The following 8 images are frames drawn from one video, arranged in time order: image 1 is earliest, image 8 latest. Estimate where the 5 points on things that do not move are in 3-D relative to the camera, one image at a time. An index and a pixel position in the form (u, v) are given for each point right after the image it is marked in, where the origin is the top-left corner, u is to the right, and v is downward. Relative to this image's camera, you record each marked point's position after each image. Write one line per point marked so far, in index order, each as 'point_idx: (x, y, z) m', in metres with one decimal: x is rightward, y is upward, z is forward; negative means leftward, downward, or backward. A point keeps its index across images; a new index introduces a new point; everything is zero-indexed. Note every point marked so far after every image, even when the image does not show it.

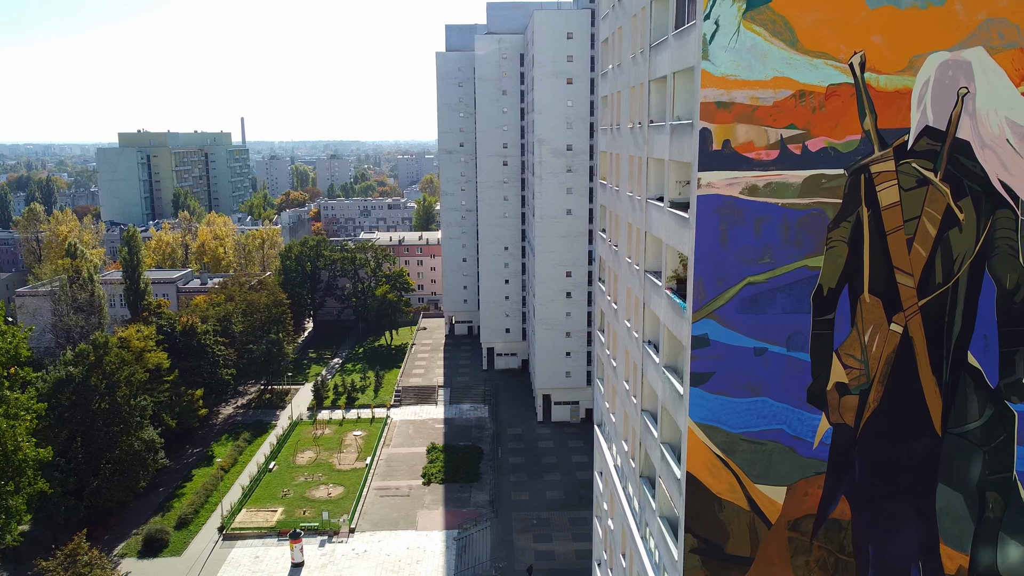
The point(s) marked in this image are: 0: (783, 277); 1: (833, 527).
0: (+5.0, +0.2, +15.6) m
1: (+6.3, -4.7, +16.6) m
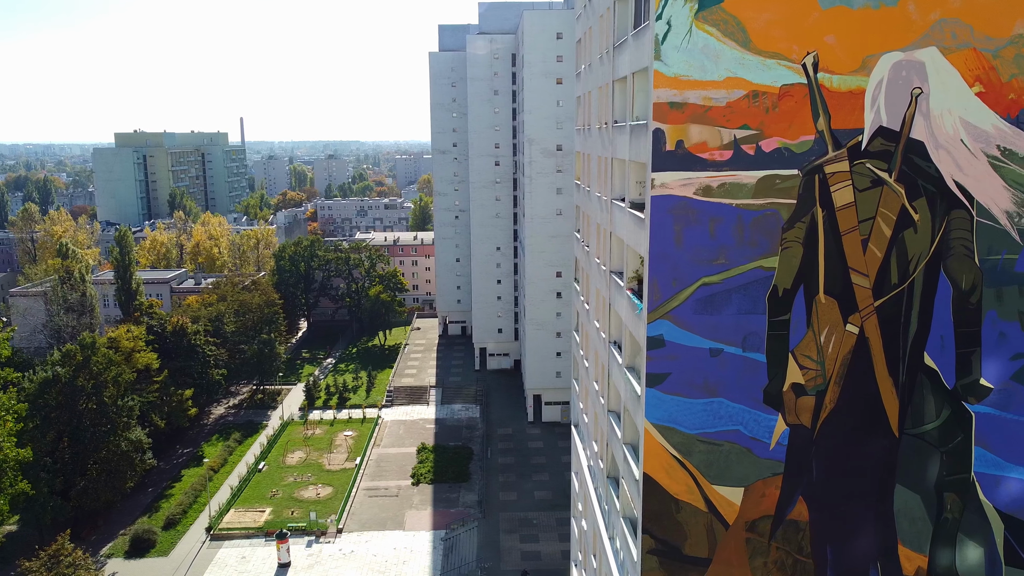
0: (+4.2, +0.2, +15.6) m
1: (+5.5, -4.7, +16.6) m
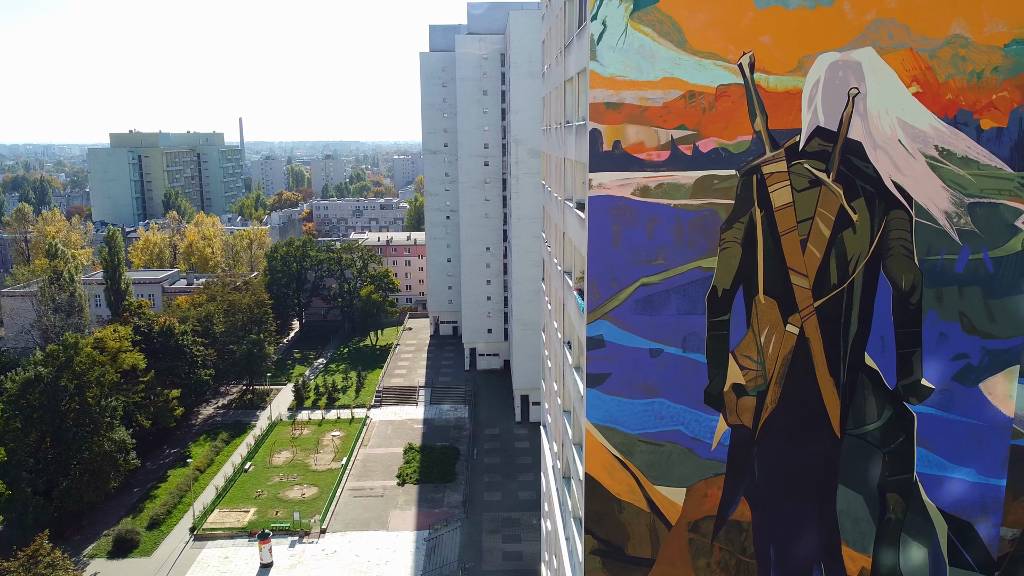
0: (+3.0, +0.2, +15.6) m
1: (+4.4, -4.7, +16.6) m
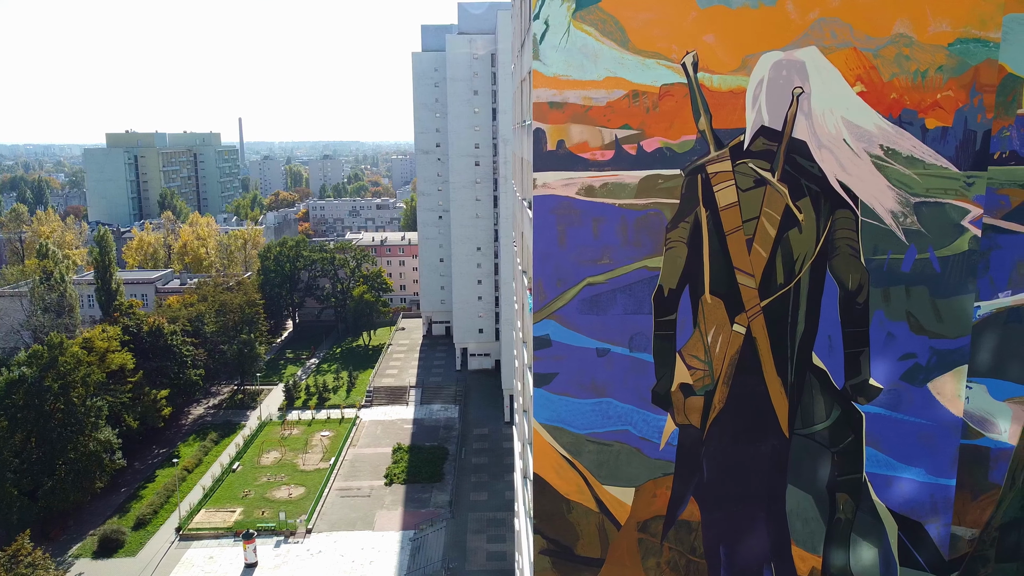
0: (+2.0, +0.2, +15.6) m
1: (+3.4, -4.7, +16.6) m
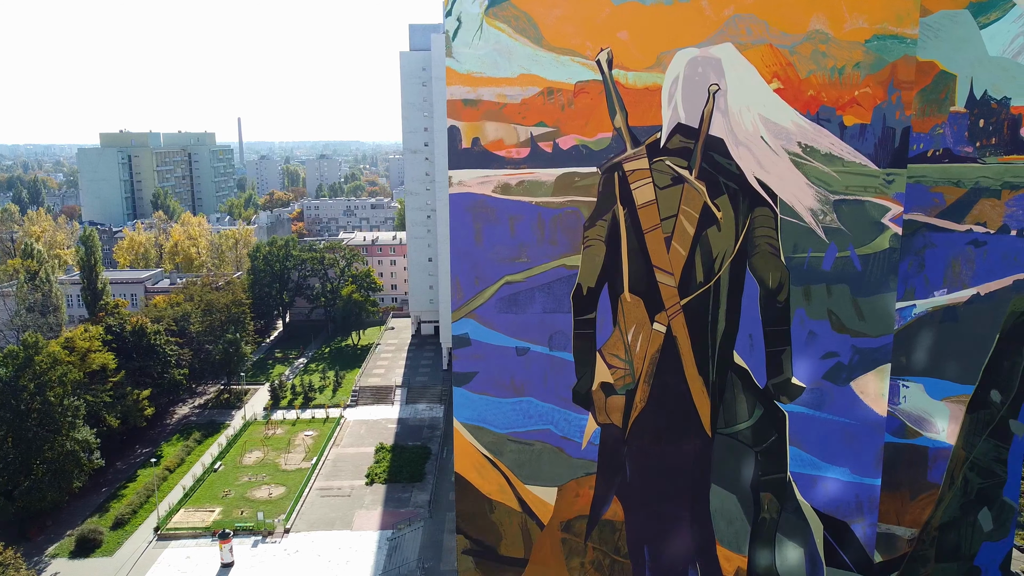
0: (+0.5, +0.2, +15.5) m
1: (+1.8, -4.7, +16.5) m
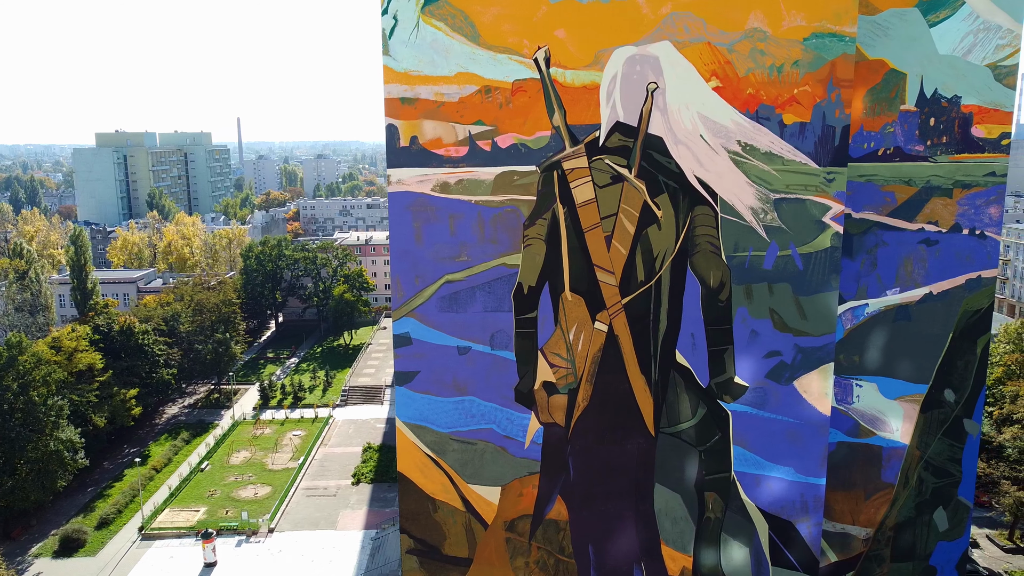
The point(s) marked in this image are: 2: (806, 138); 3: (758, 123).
0: (-0.6, +0.2, +15.5) m
1: (+0.7, -4.7, +16.4) m
2: (+5.3, +2.7, +15.2) m
3: (+4.4, +2.9, +15.0) m
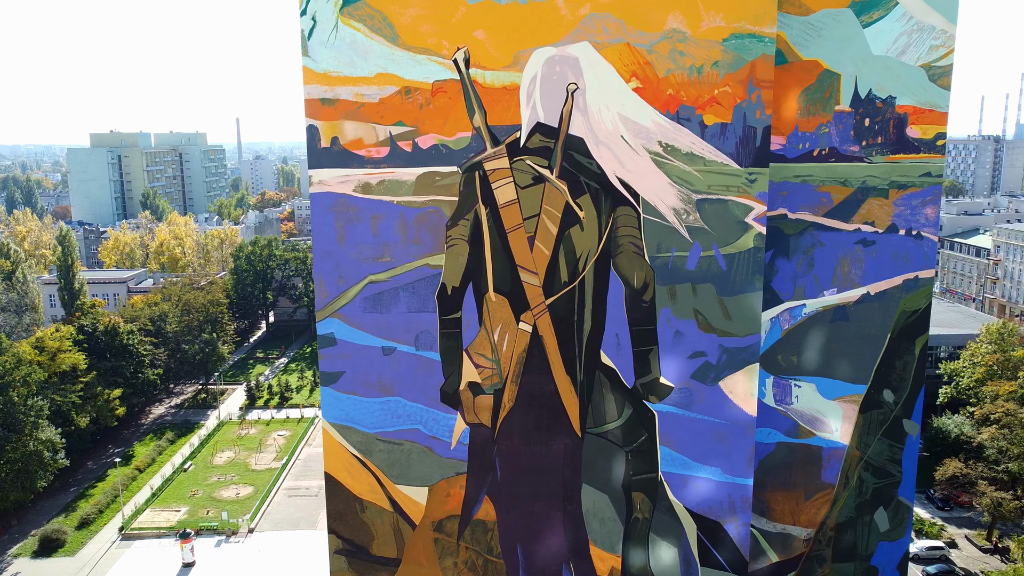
0: (-2.0, +0.2, +15.5) m
1: (-0.7, -4.7, +16.4) m
2: (+3.9, +2.7, +15.2) m
3: (+3.0, +2.9, +15.1) m
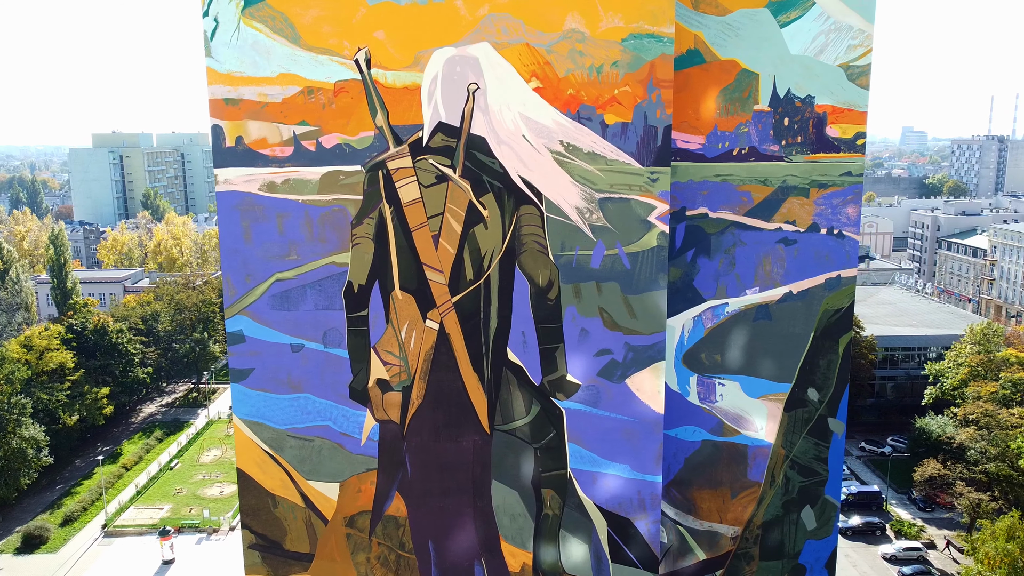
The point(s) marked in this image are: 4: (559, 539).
0: (-3.7, +0.3, +15.7) m
1: (-2.4, -4.7, +16.6) m
2: (+2.1, +2.7, +15.3) m
3: (+1.2, +3.0, +15.2) m
4: (+0.9, -5.0, +16.7) m
